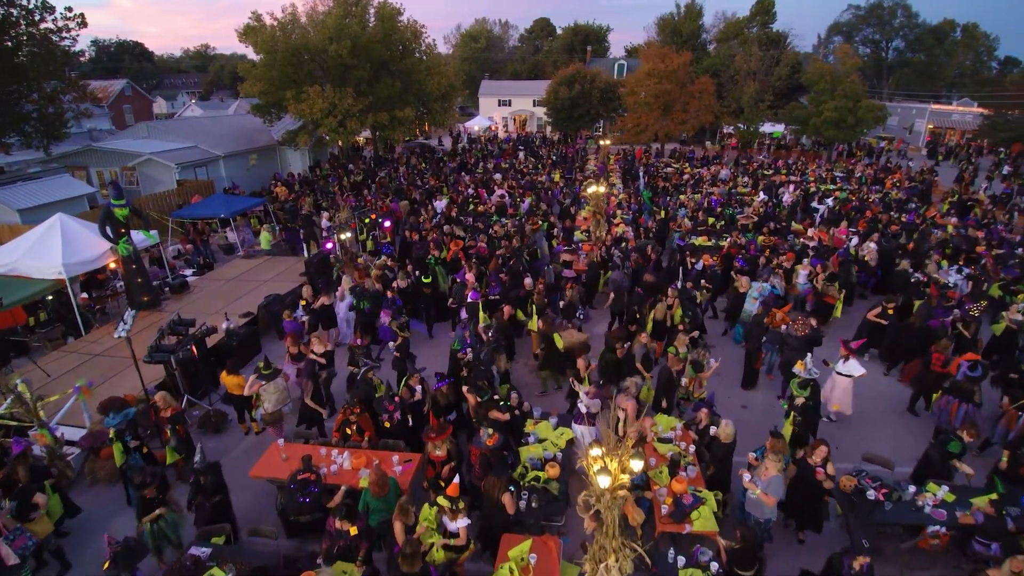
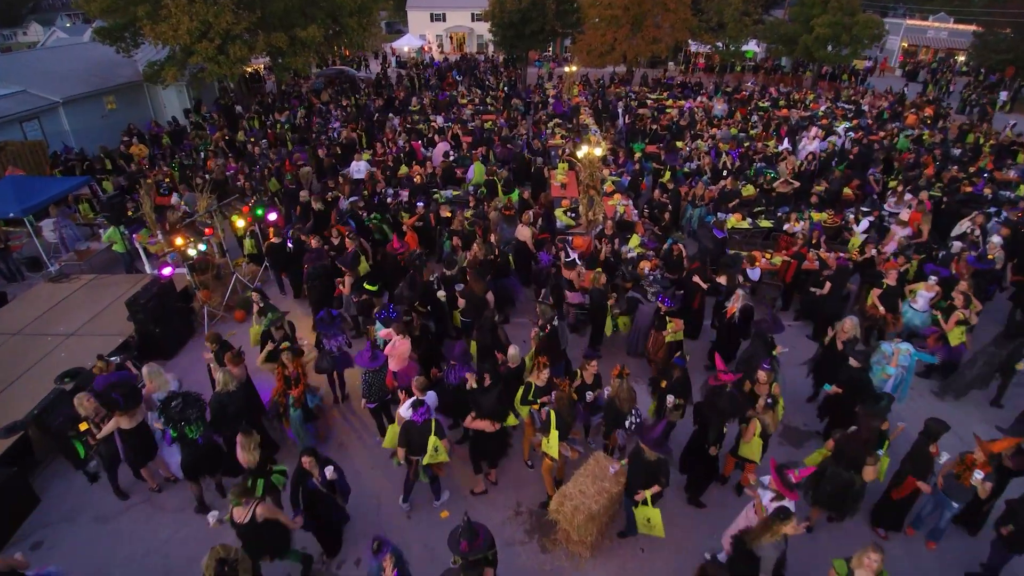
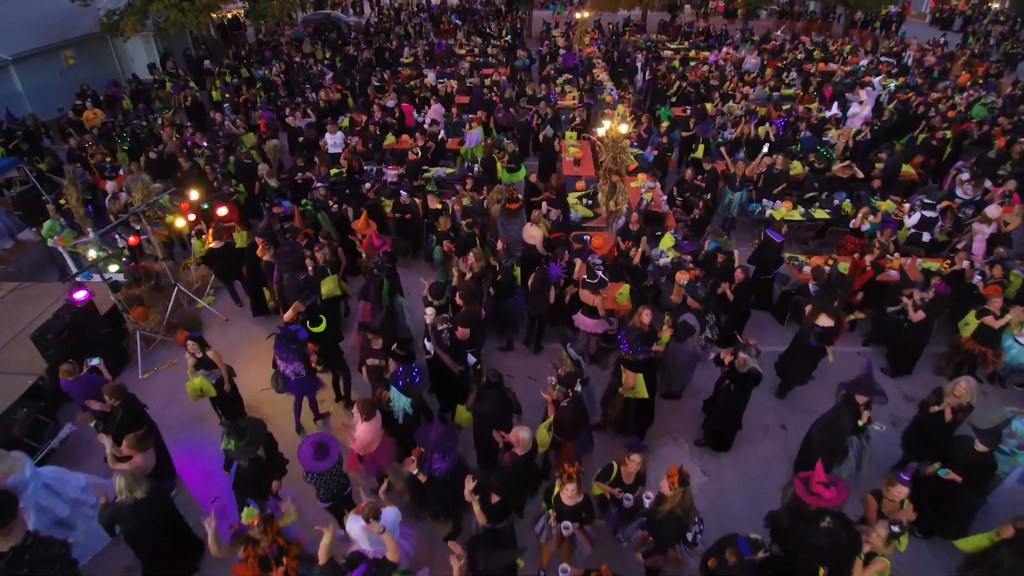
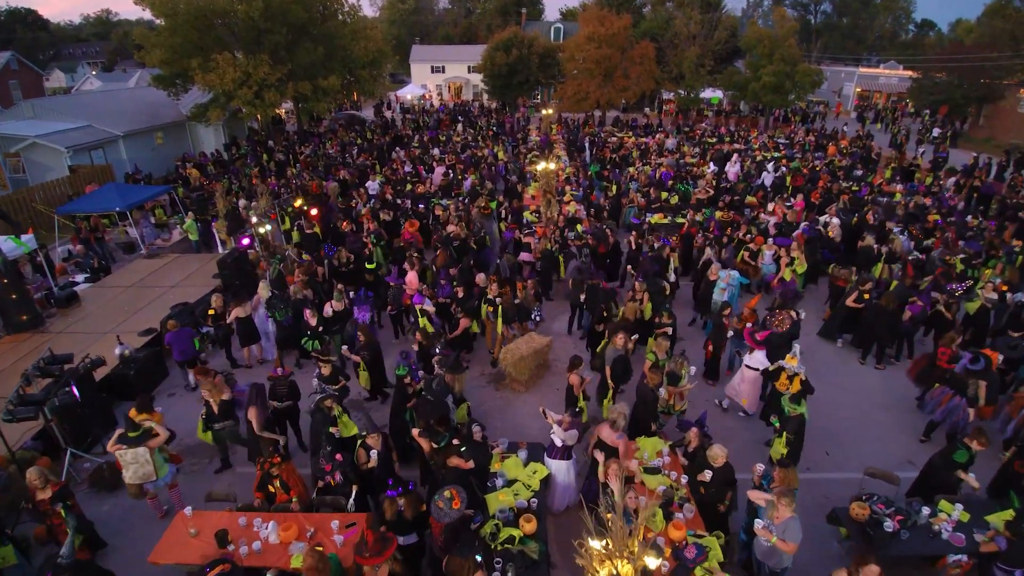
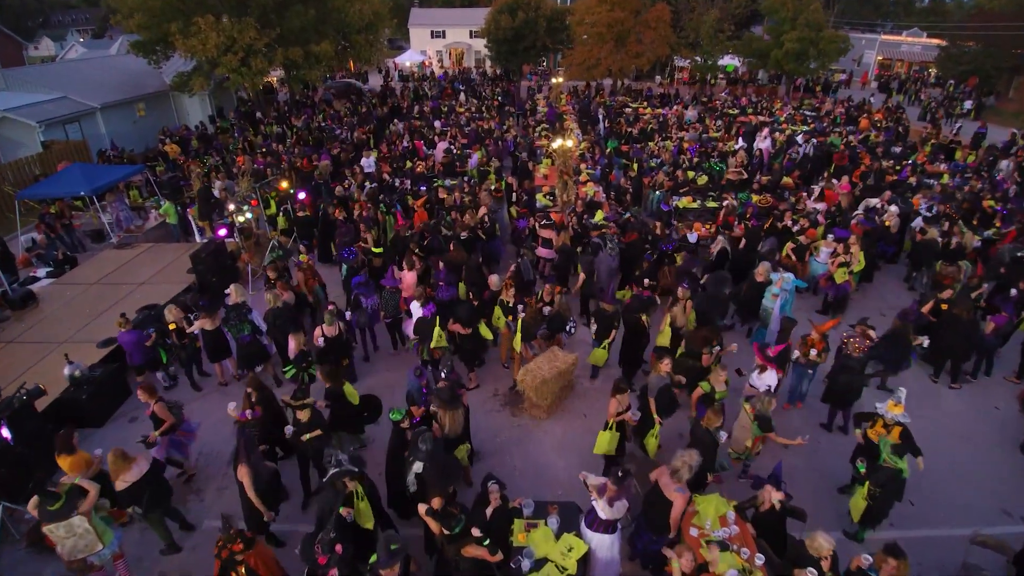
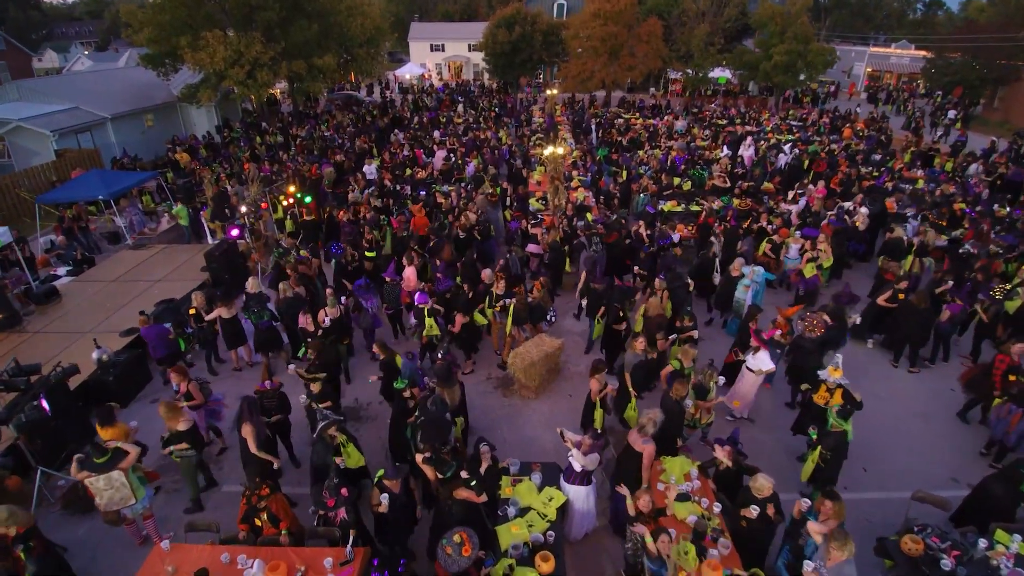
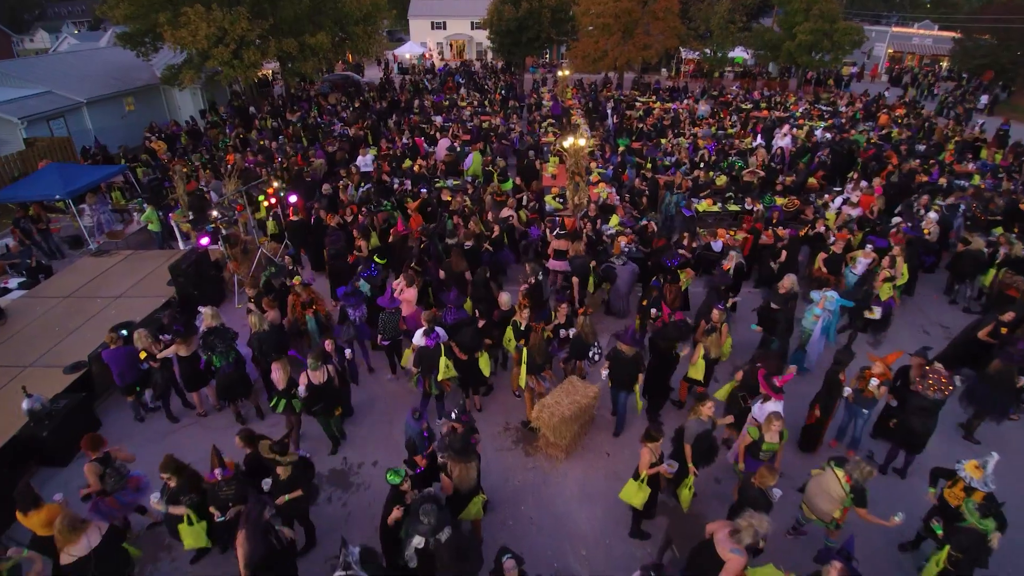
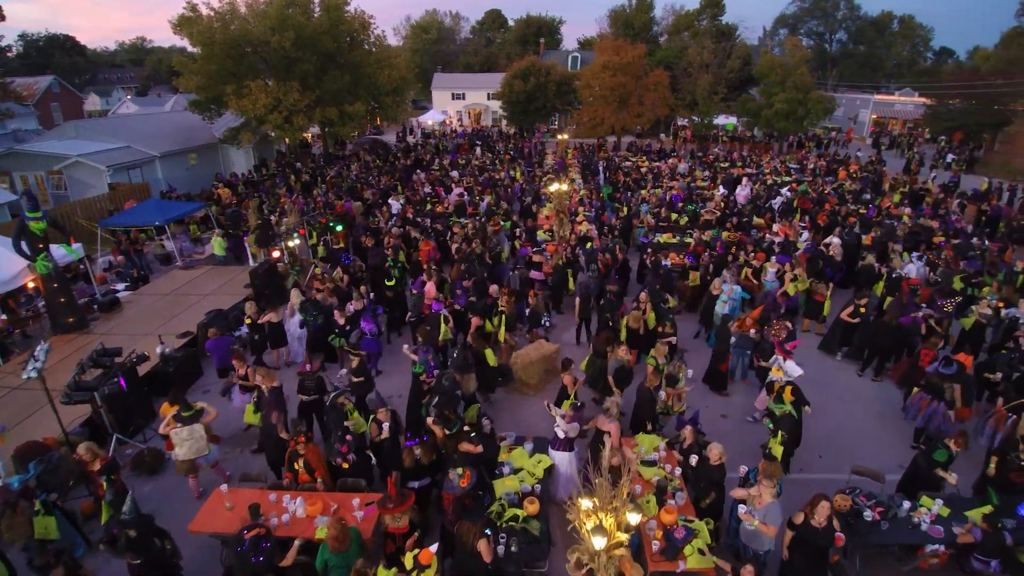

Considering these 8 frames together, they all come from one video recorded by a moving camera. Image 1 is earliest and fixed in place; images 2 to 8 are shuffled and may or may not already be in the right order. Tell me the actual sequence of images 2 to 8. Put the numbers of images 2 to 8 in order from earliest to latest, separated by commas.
8, 4, 6, 5, 7, 2, 3
